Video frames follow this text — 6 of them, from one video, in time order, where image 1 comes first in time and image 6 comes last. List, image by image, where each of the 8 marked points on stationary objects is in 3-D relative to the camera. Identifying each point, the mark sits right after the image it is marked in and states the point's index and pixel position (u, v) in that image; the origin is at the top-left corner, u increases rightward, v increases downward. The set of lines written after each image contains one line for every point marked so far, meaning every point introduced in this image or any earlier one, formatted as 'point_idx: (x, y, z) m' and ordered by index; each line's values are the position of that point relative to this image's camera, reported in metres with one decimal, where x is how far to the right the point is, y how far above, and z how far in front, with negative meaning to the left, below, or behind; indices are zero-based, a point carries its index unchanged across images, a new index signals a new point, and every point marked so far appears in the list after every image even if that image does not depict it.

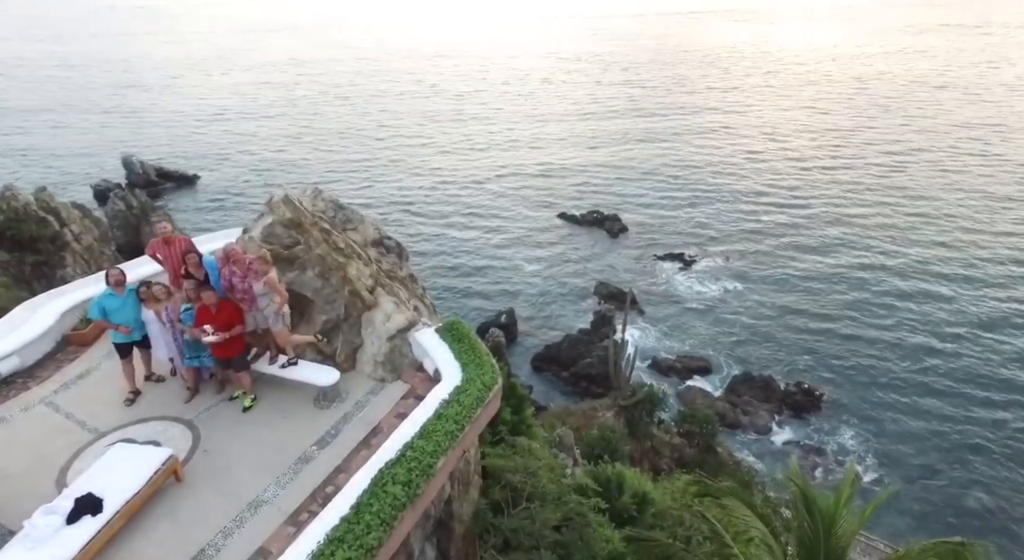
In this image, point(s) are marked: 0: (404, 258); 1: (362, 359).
0: (-2.0, +0.4, +10.5) m
1: (-2.1, -1.1, +8.0) m
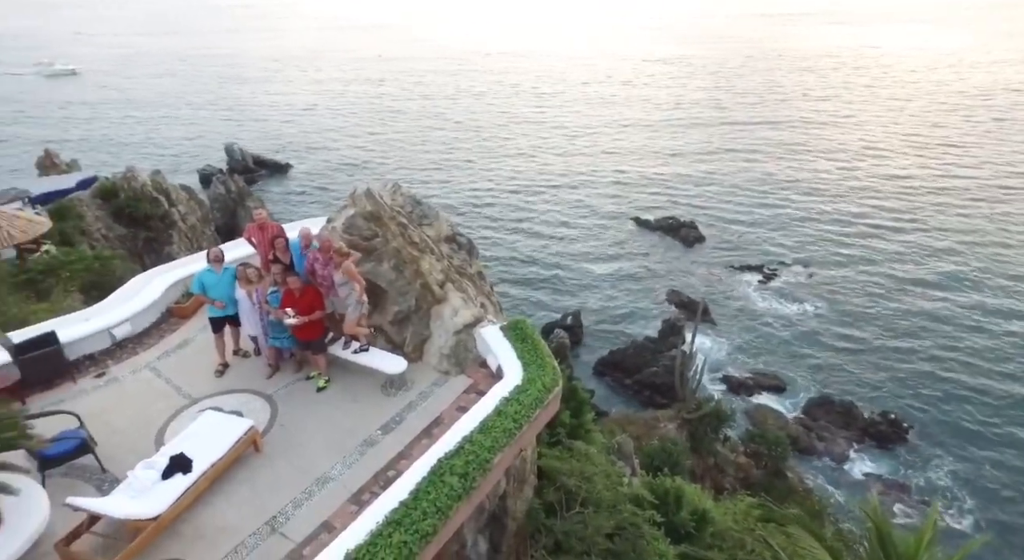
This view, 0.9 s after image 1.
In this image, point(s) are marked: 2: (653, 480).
0: (-0.7, +0.5, +10.8) m
1: (-1.2, -1.0, +8.3) m
2: (+3.6, -5.1, +14.7) m
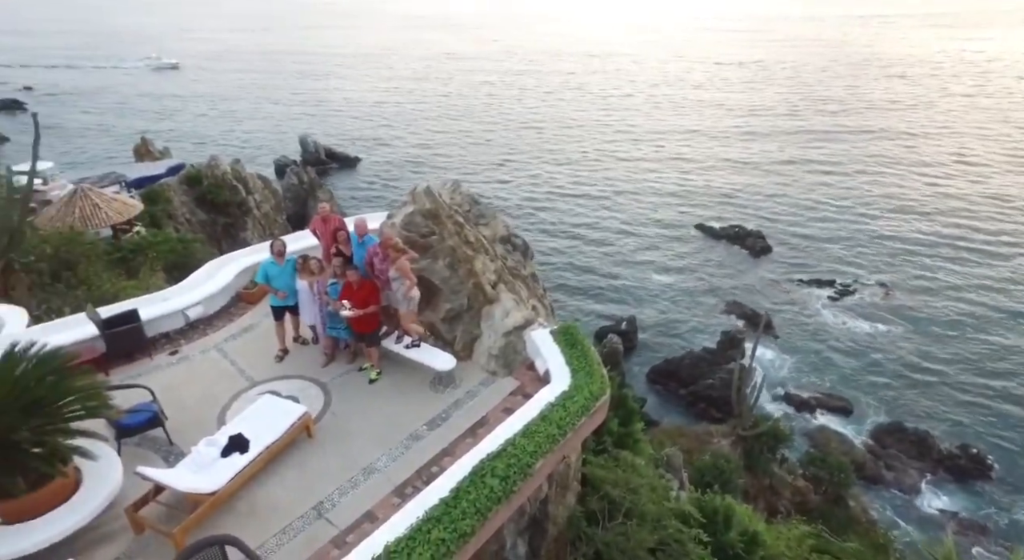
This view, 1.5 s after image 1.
0: (+0.3, +0.4, +10.8) m
1: (-0.5, -1.0, +8.3) m
2: (+4.7, -5.3, +14.3) m
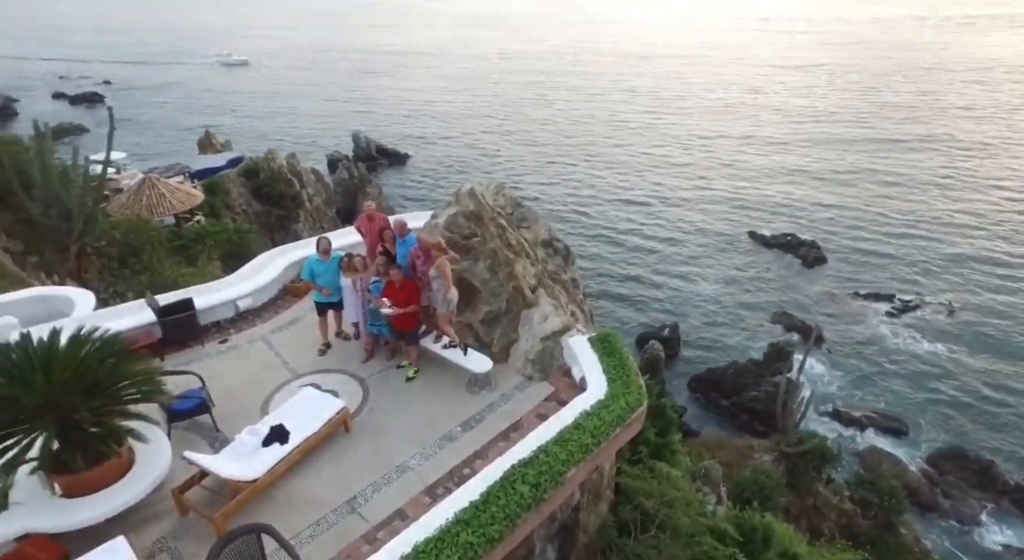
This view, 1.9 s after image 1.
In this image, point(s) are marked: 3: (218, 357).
0: (+1.1, +0.3, +10.7) m
1: (0.0, -1.1, +8.3) m
2: (+5.5, -5.6, +13.9) m
3: (-4.4, -1.2, +8.7) m
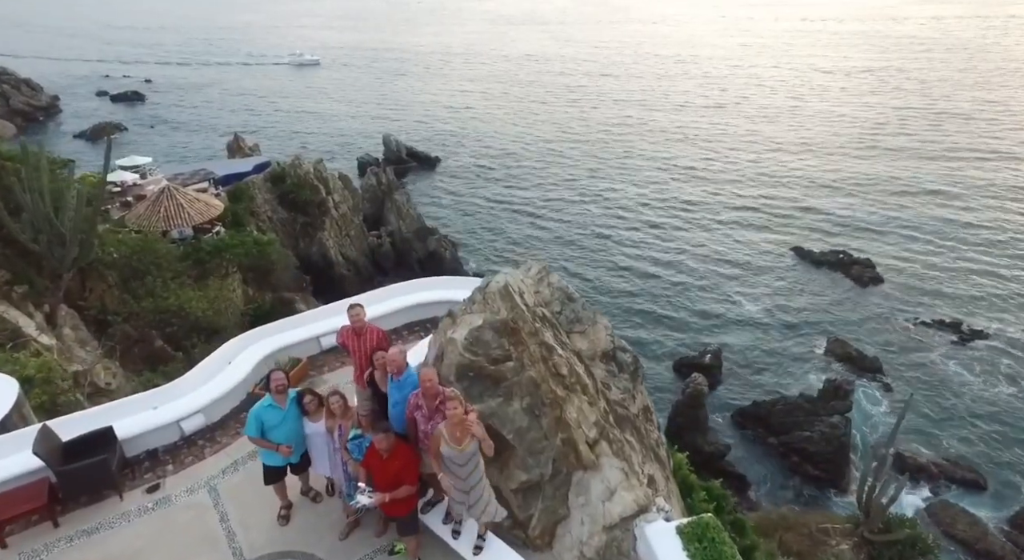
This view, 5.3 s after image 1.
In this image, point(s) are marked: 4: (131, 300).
0: (+1.7, -1.2, +7.9) m
1: (+0.5, -2.5, +5.6) m
2: (+6.1, -7.2, +10.9) m
3: (-4.0, -2.5, +6.2) m
4: (-12.3, -0.7, +18.2) m
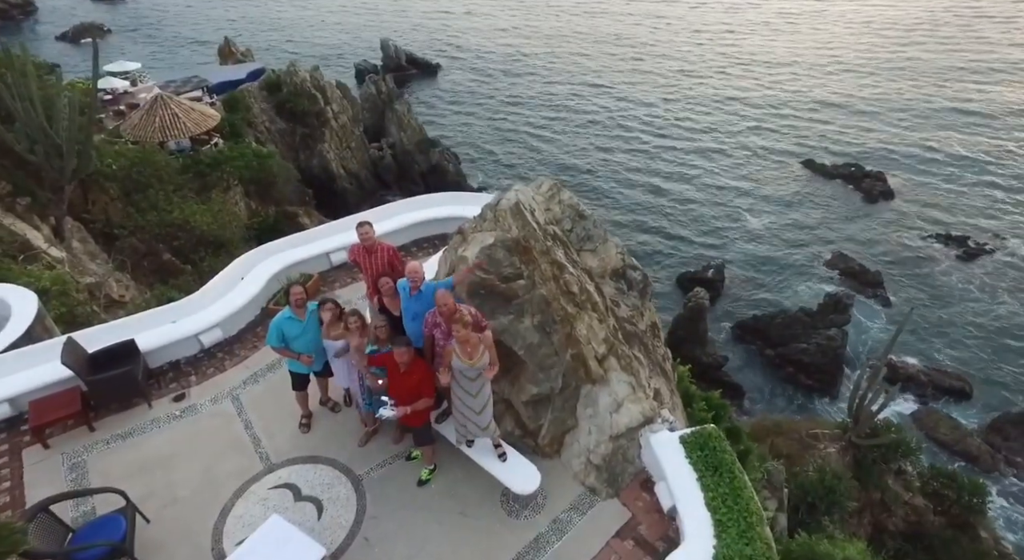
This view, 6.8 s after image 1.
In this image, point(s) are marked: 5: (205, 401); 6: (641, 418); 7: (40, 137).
0: (+1.8, 0.0, +8.0) m
1: (+0.6, -1.7, +5.9) m
2: (+6.2, -5.6, +11.8) m
3: (-3.9, -1.6, +6.5) m
4: (-12.1, +2.0, +18.2) m
5: (-3.6, -1.4, +6.8) m
6: (+1.3, -1.4, +5.8) m
7: (-12.7, +3.8, +15.6) m
